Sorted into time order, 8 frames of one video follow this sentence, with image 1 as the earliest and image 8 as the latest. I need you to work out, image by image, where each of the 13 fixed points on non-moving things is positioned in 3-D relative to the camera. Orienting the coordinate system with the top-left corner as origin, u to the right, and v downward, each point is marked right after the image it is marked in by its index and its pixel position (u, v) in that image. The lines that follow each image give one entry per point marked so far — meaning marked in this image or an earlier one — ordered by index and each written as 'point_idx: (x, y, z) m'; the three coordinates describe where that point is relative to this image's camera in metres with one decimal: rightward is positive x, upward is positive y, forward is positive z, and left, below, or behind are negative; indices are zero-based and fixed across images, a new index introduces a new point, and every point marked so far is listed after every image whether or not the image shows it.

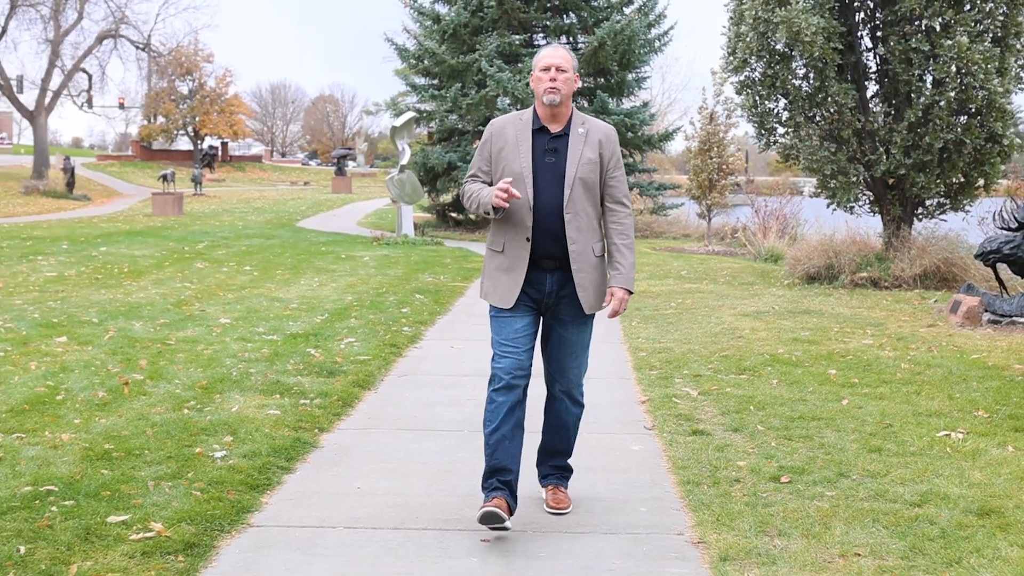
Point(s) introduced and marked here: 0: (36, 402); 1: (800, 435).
0: (-2.3, -0.5, +5.9) m
1: (+1.3, -0.7, +5.4) m
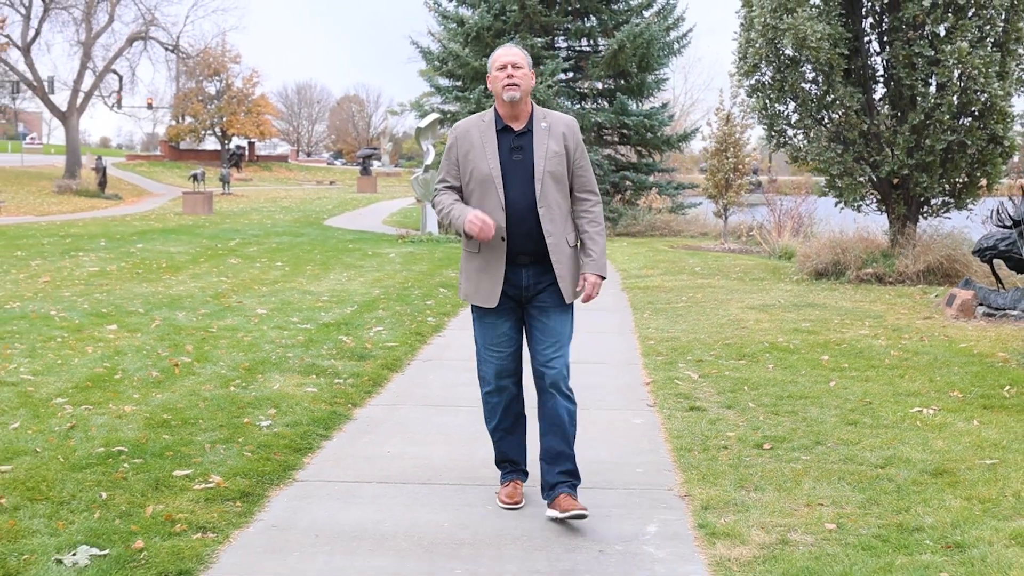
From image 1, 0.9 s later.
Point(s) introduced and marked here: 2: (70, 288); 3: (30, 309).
0: (-2.2, -0.5, +6.5) m
1: (+1.4, -0.6, +6.0) m
2: (-4.1, 0.0, +11.2) m
3: (-3.8, -0.2, +9.5) m
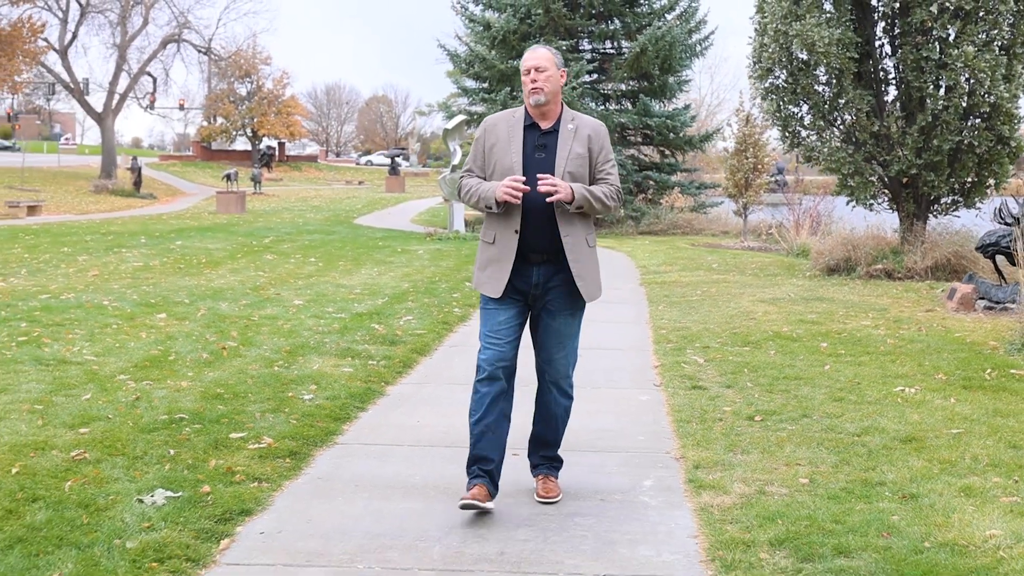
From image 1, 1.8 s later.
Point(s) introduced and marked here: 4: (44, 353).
0: (-2.1, -0.4, +7.2) m
1: (+1.5, -0.5, +6.5) m
2: (-3.9, +0.1, +11.9) m
3: (-3.6, -0.1, +10.2) m
4: (-2.8, -0.4, +7.3) m
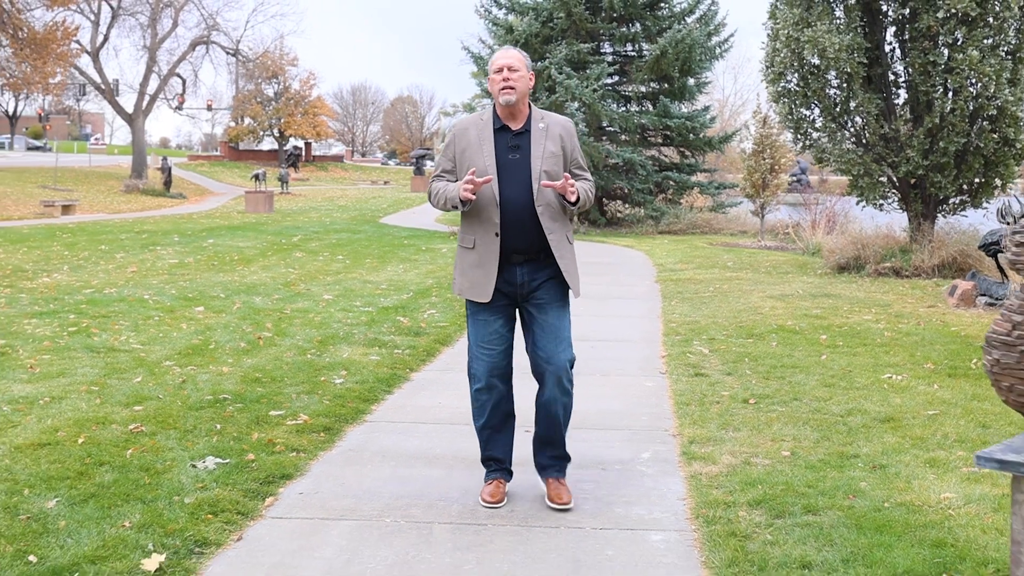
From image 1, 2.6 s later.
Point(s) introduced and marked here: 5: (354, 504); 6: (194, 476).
0: (-2.0, -0.4, +7.7) m
1: (+1.5, -0.5, +7.0) m
2: (-3.7, +0.1, +12.5) m
3: (-3.5, -0.1, +10.8) m
4: (-2.7, -0.3, +7.8) m
5: (-0.6, -0.8, +4.4) m
6: (-1.2, -0.7, +4.5) m
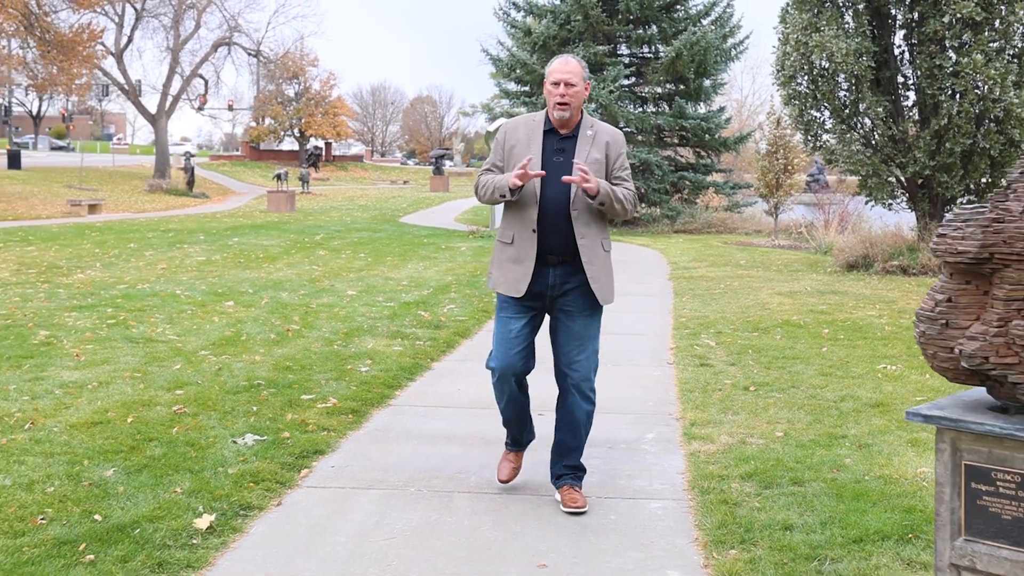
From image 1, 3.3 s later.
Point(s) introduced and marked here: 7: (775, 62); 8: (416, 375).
0: (-1.9, -0.3, +8.2) m
1: (+1.6, -0.5, +7.4) m
2: (-3.5, +0.2, +13.0) m
3: (-3.3, 0.0, +11.3) m
4: (-2.6, -0.3, +8.3) m
5: (-0.5, -0.7, +4.8) m
6: (-1.1, -0.7, +5.0) m
7: (+3.3, +2.8, +15.0) m
8: (-0.6, -0.5, +7.1) m
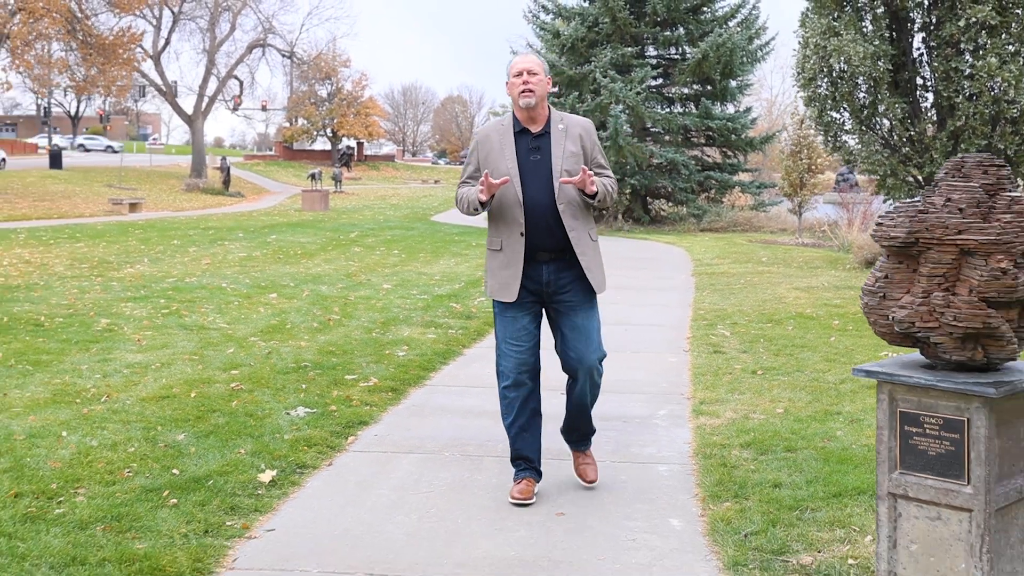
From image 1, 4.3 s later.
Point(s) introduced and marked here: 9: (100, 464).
0: (-1.7, -0.3, +8.8) m
1: (+1.8, -0.4, +7.9) m
2: (-3.2, +0.2, +13.6) m
3: (-3.0, +0.1, +11.9) m
4: (-2.4, -0.2, +8.9) m
5: (-0.4, -0.7, +5.4) m
6: (-1.0, -0.6, +5.6) m
7: (+3.7, +2.9, +15.5) m
8: (-0.4, -0.5, +7.7) m
9: (-1.6, -0.7, +4.6) m
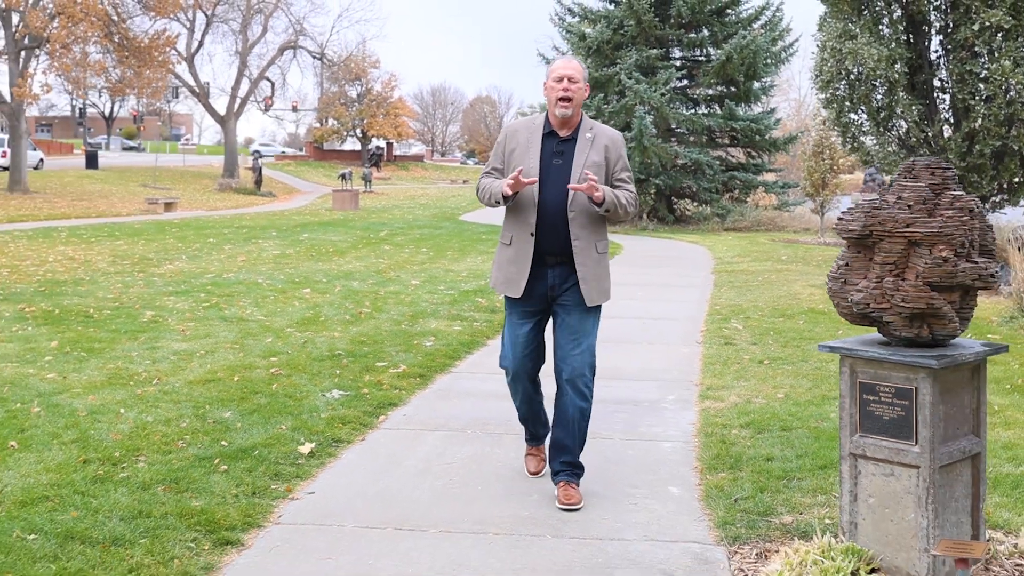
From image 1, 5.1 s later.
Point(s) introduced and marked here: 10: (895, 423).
0: (-1.6, -0.2, +9.3) m
1: (+2.0, -0.4, +8.4) m
2: (-2.9, +0.3, +14.1) m
3: (-2.8, +0.1, +12.5) m
4: (-2.2, -0.2, +9.4) m
5: (-0.3, -0.6, +5.8) m
6: (-0.9, -0.6, +6.0) m
7: (+4.0, +2.9, +15.9) m
8: (-0.3, -0.4, +8.1) m
9: (-1.5, -0.6, +5.1) m
10: (+1.0, -0.4, +3.3) m
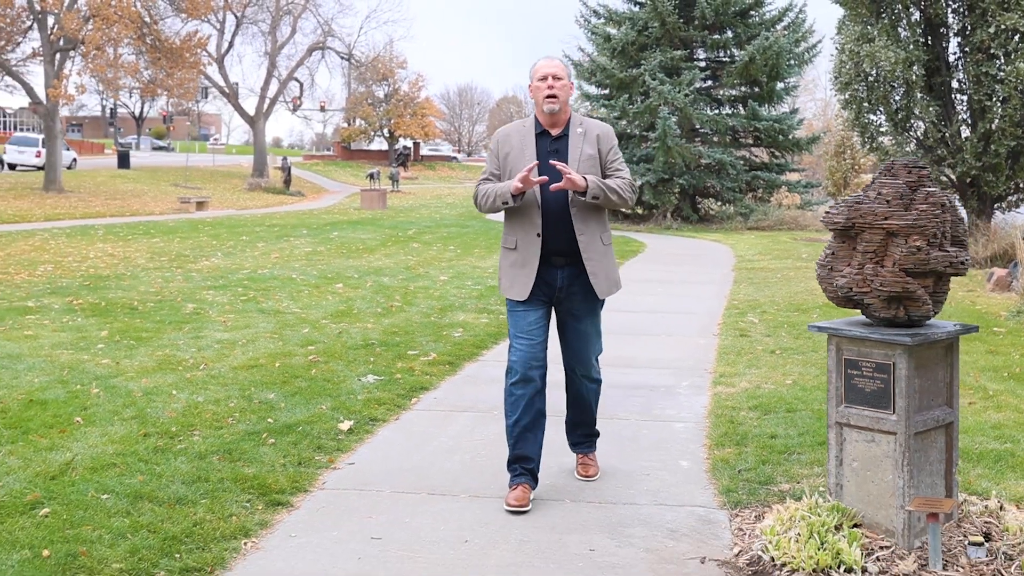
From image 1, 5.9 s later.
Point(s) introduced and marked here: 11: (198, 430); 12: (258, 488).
0: (-1.4, -0.2, +9.7) m
1: (+2.1, -0.4, +8.7) m
2: (-2.6, +0.3, +14.6) m
3: (-2.5, +0.2, +12.9) m
4: (-2.0, -0.2, +9.9) m
5: (-0.2, -0.6, +6.3) m
6: (-0.8, -0.5, +6.5) m
7: (+4.3, +2.9, +16.2) m
8: (-0.1, -0.4, +8.5) m
9: (-1.4, -0.6, +5.5) m
10: (+1.1, -0.3, +3.7) m
11: (-1.4, -0.6, +5.2) m
12: (-0.9, -0.7, +4.4) m
